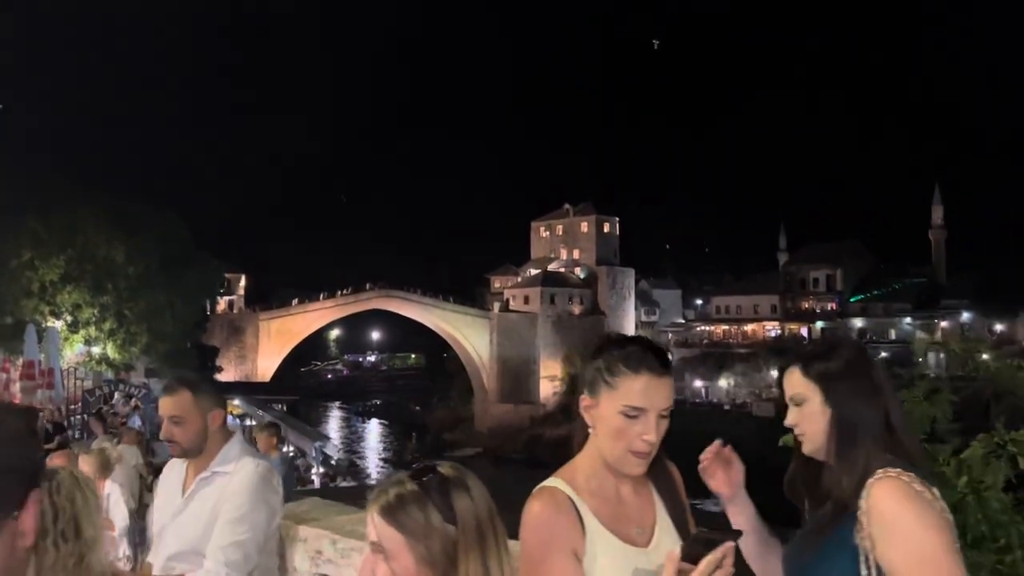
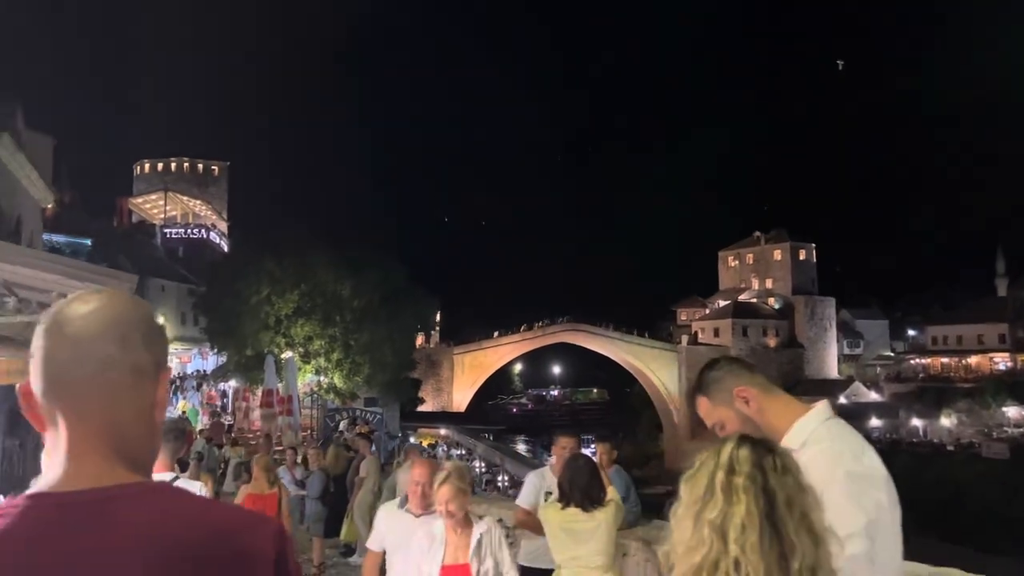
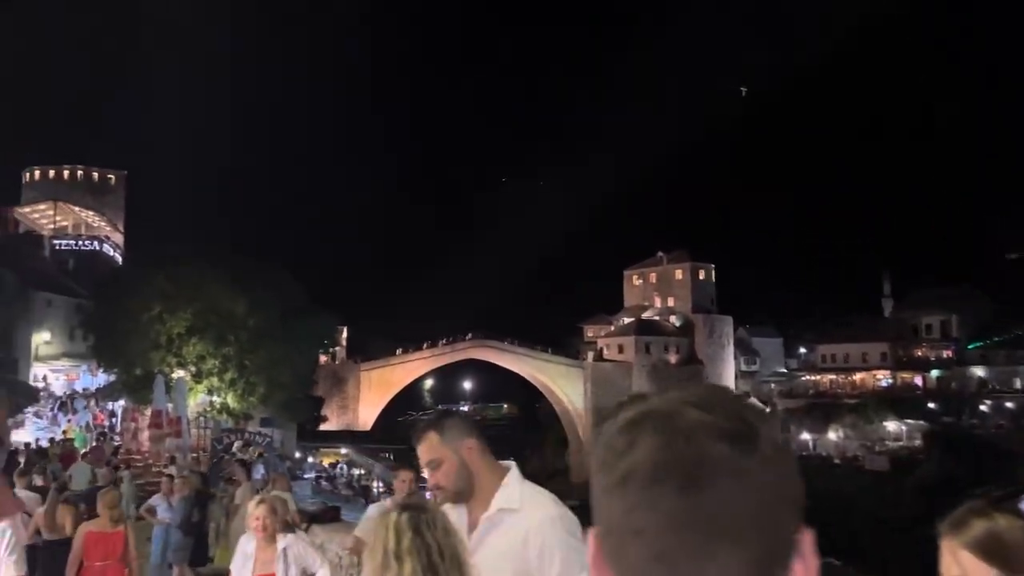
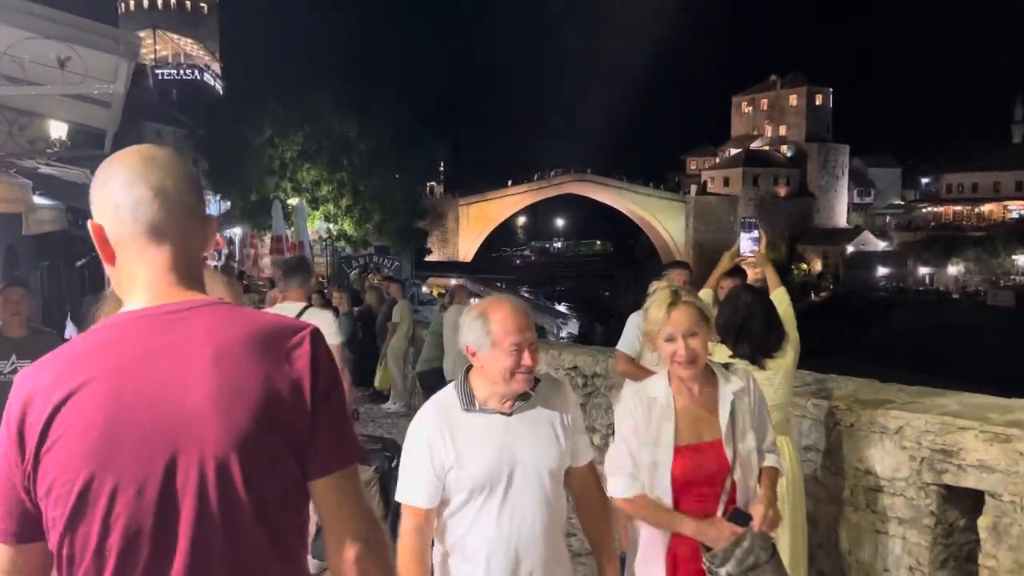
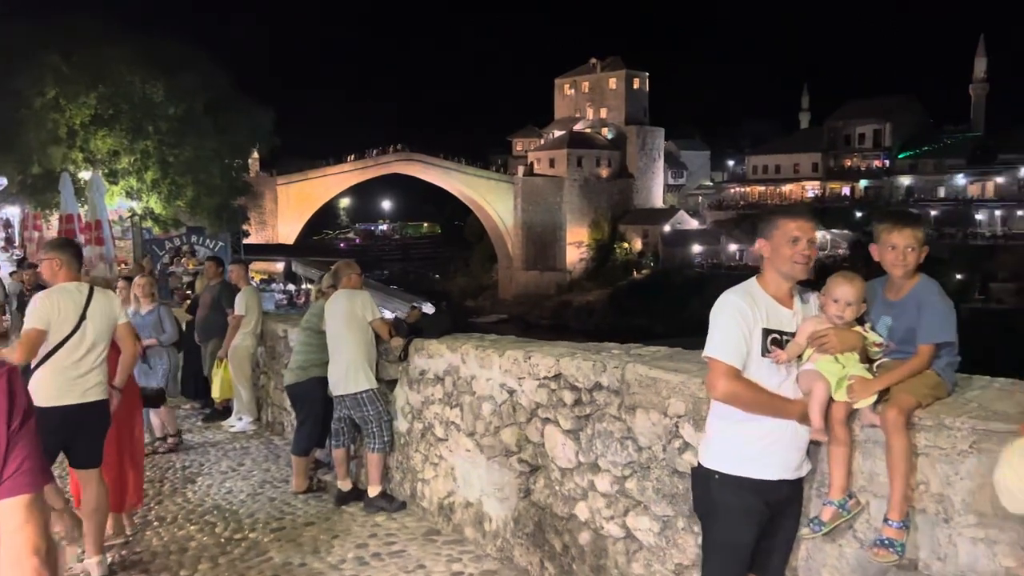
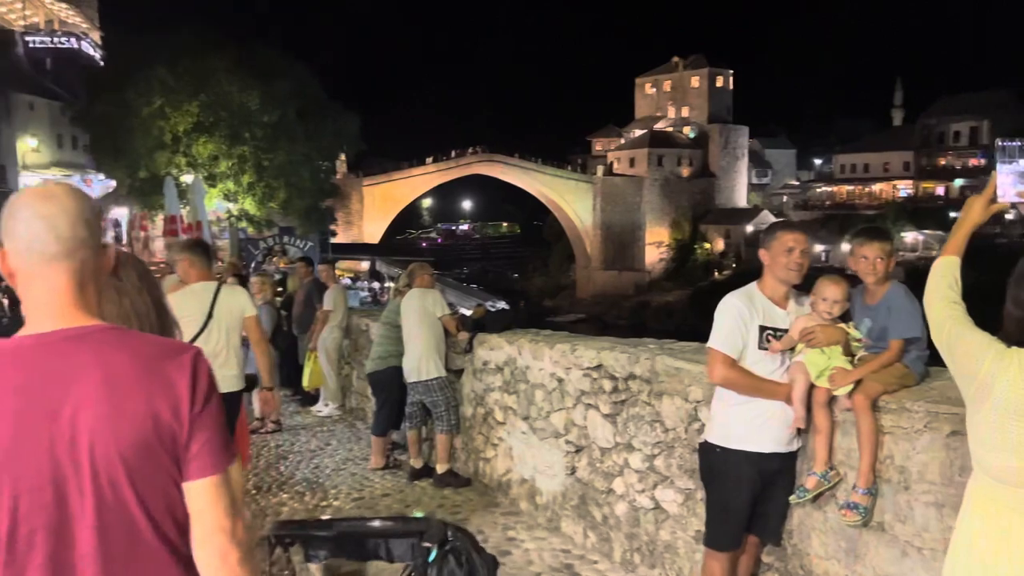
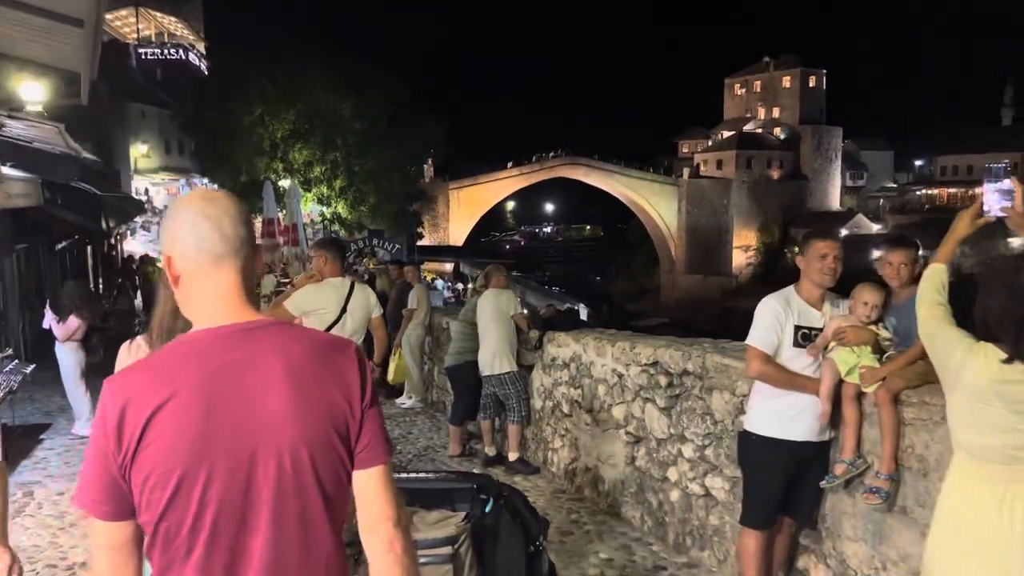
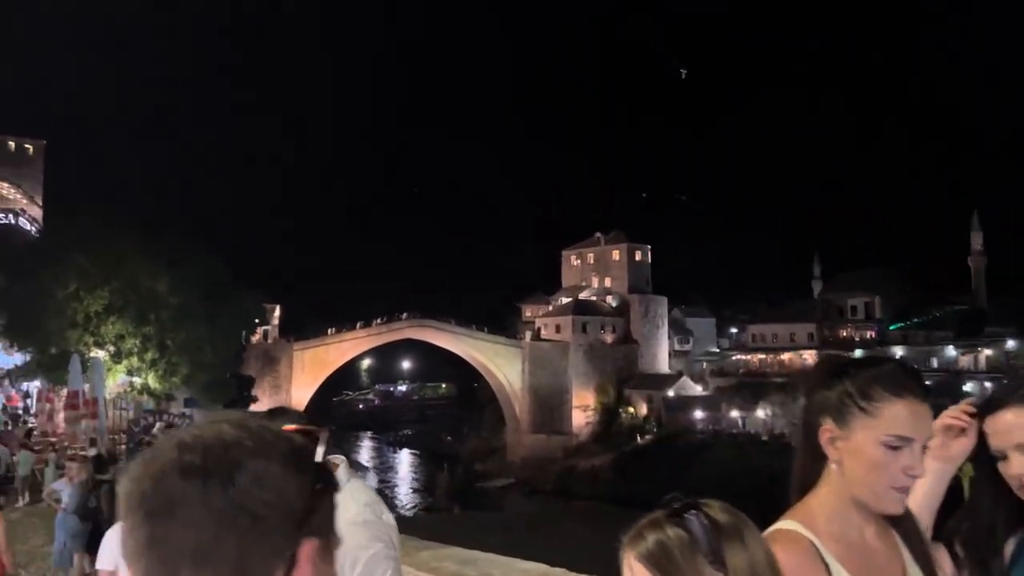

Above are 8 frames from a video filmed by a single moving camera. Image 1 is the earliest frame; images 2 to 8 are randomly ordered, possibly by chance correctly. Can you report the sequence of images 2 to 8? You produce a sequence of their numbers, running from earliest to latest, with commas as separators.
8, 3, 2, 4, 7, 6, 5
